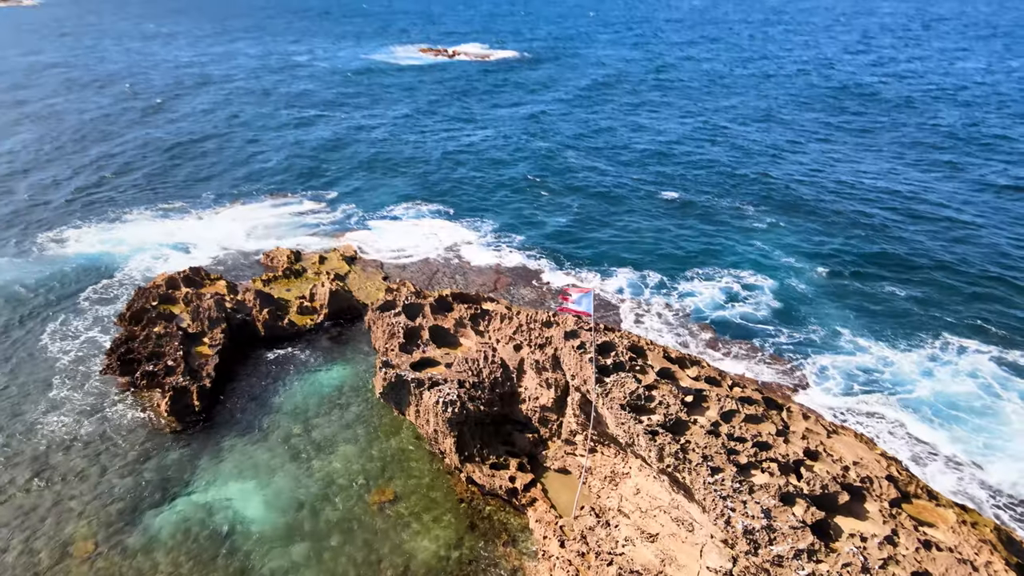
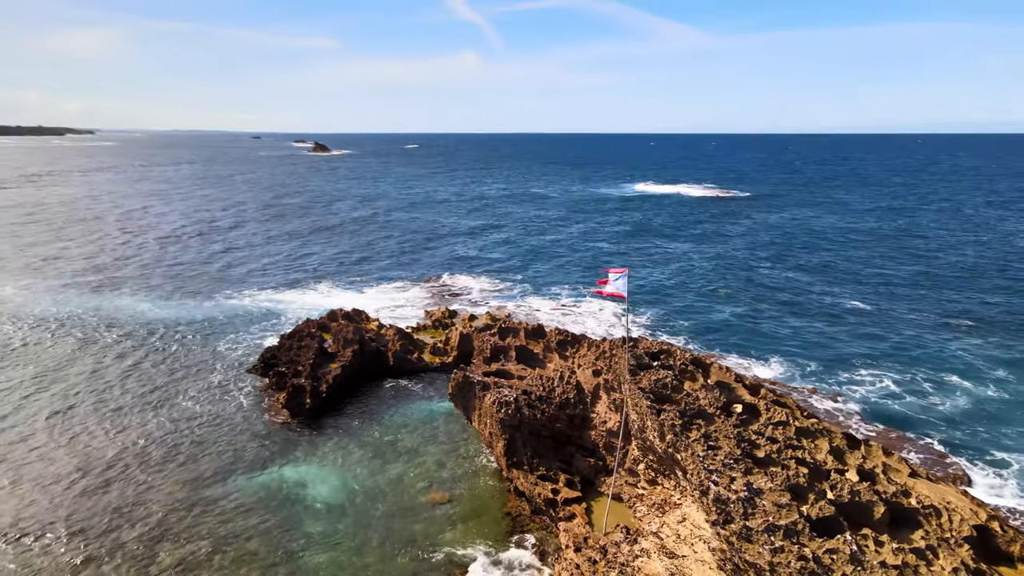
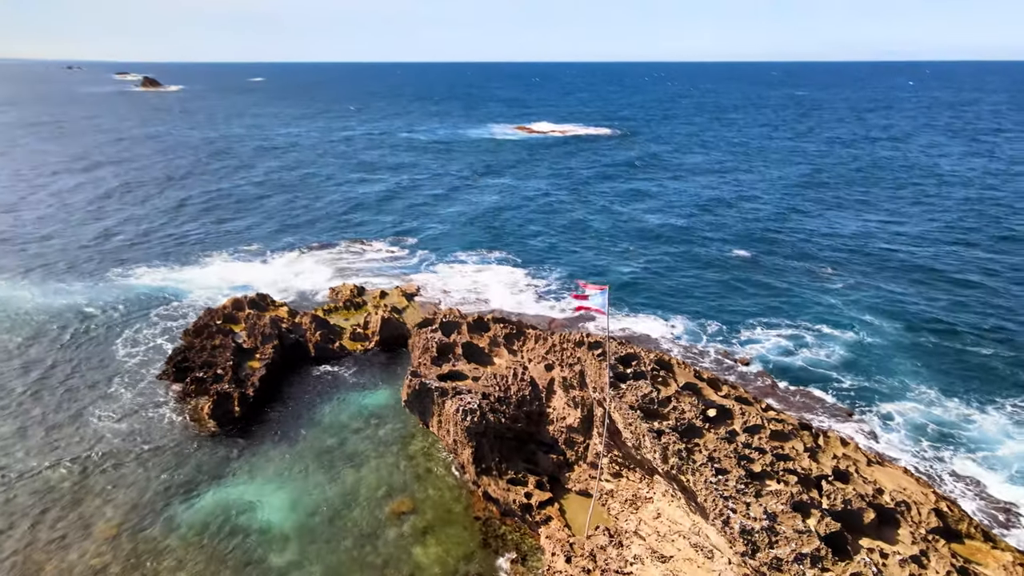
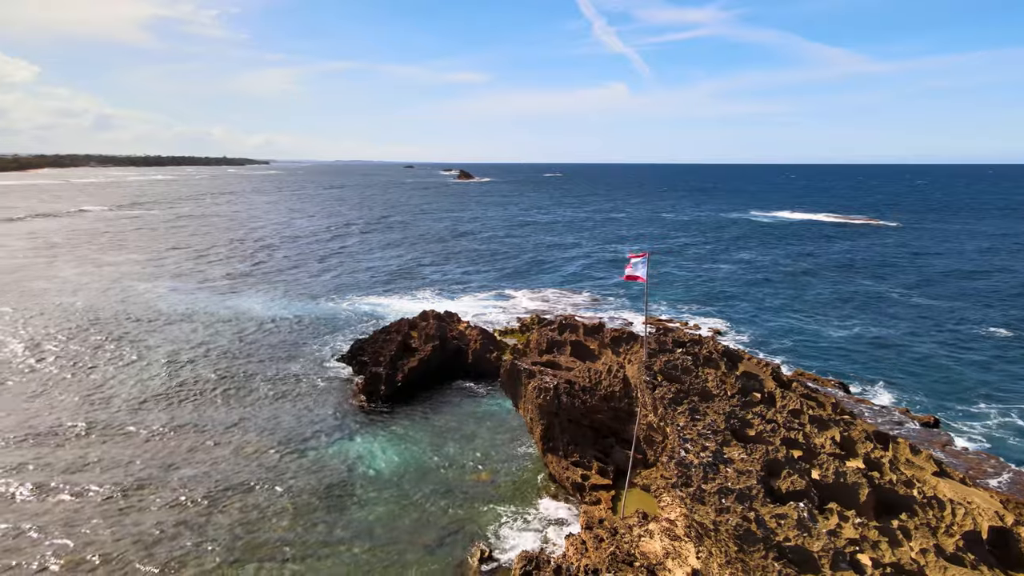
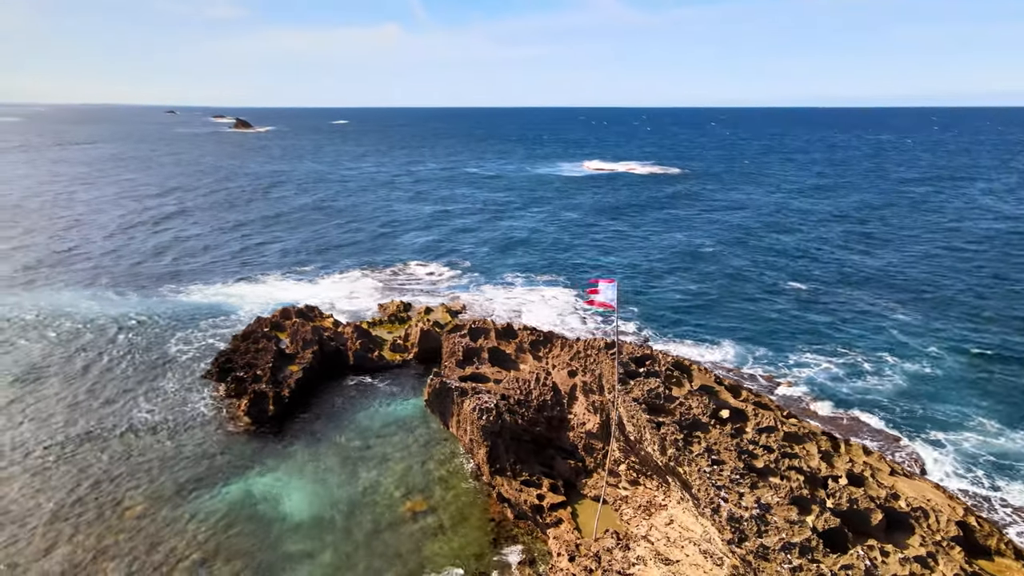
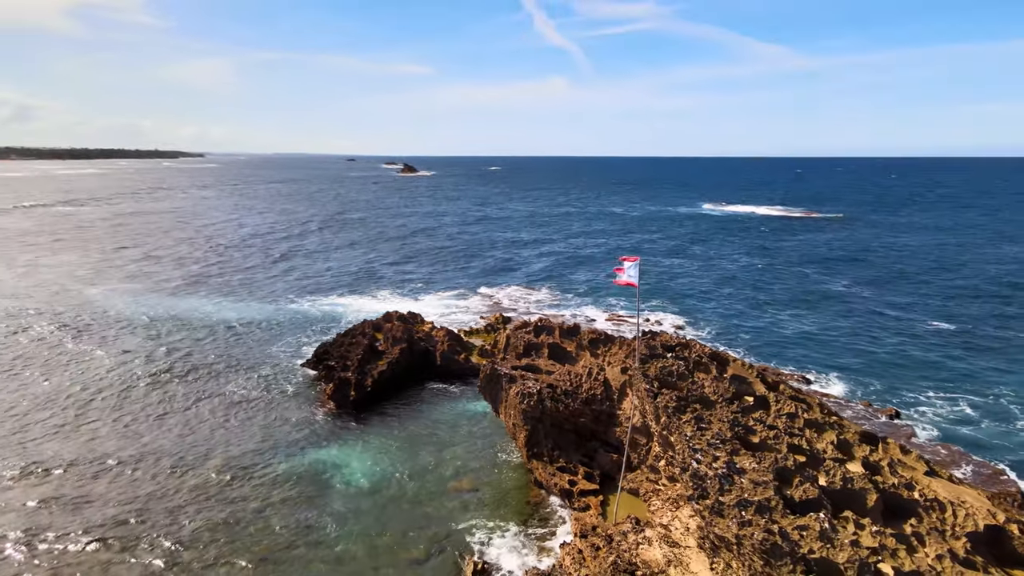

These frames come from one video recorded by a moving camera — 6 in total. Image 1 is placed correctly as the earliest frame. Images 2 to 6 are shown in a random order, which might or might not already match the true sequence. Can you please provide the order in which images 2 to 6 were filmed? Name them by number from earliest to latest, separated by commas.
3, 5, 2, 6, 4
